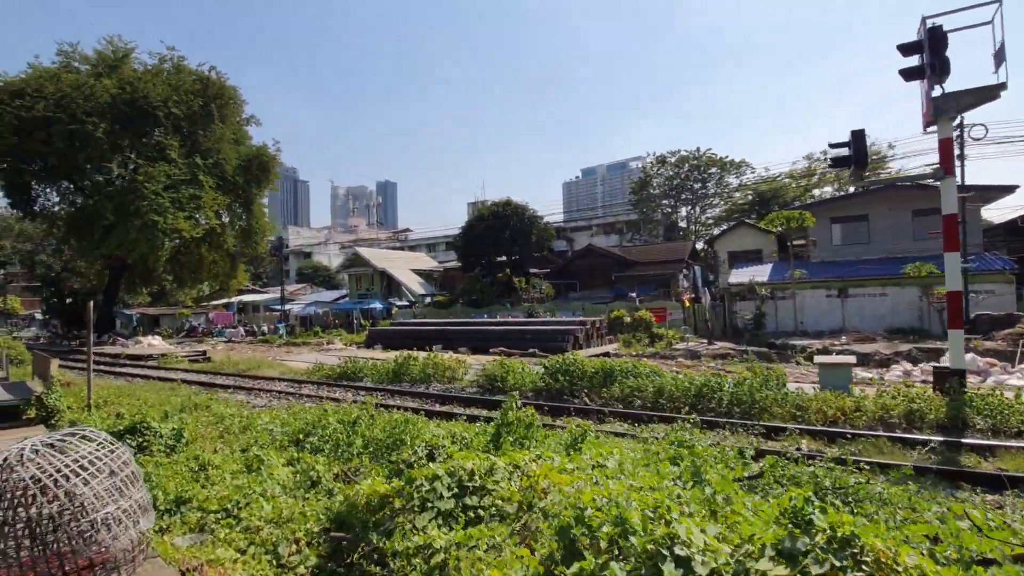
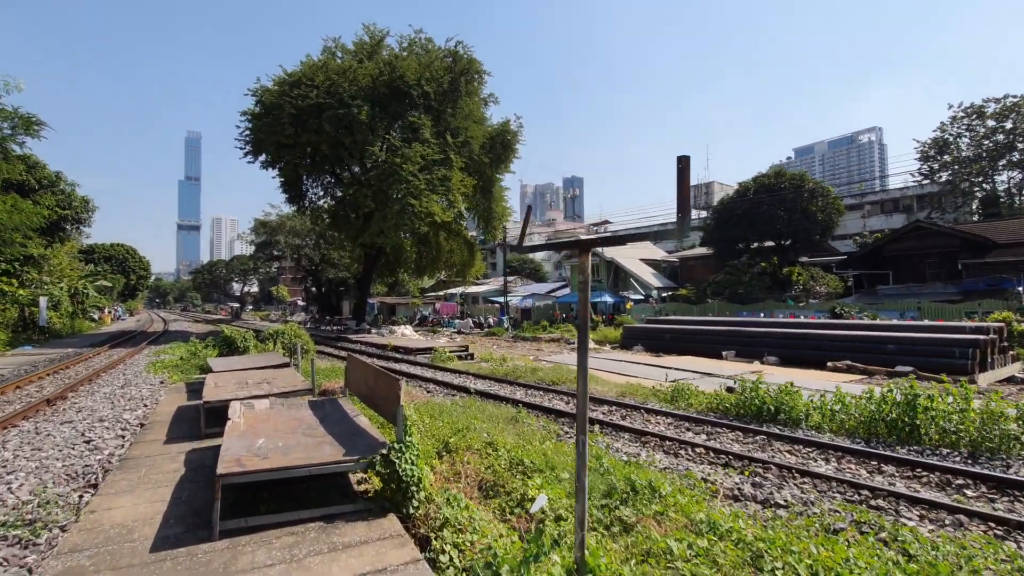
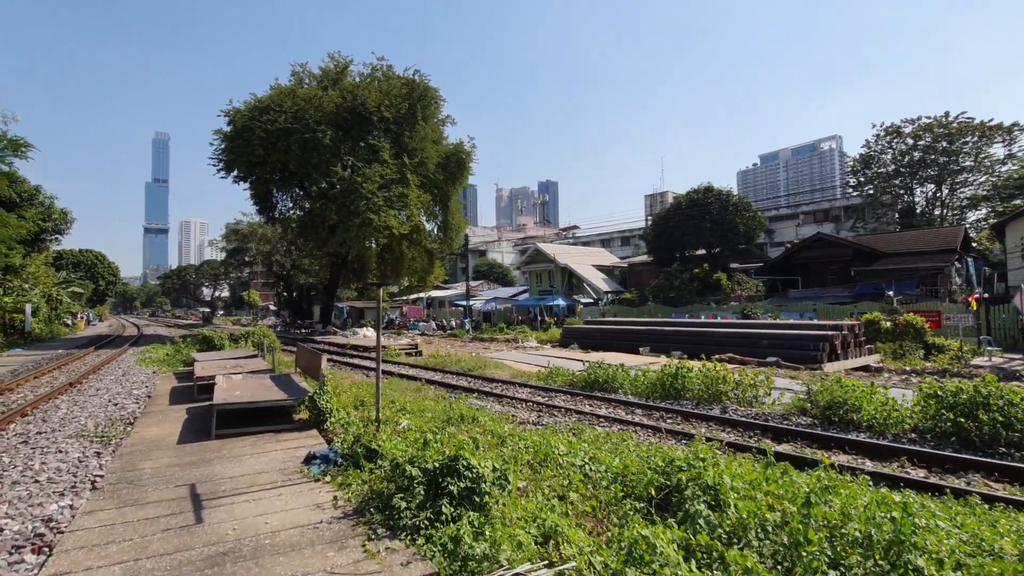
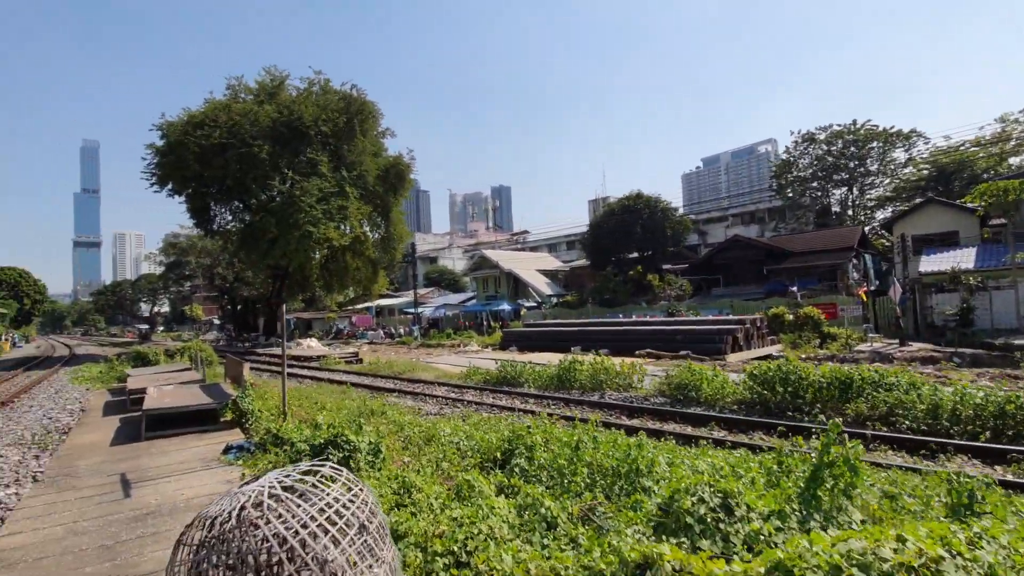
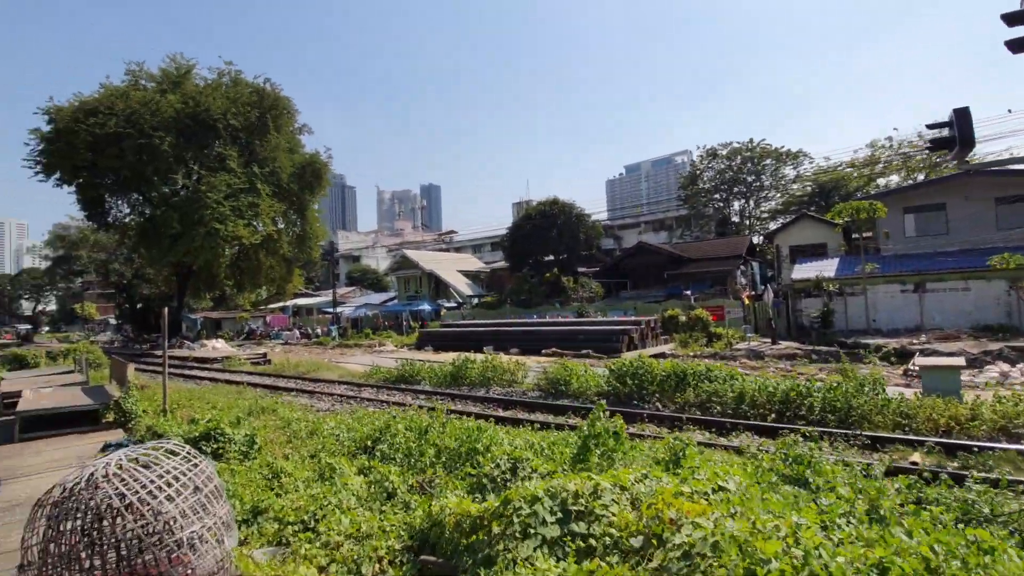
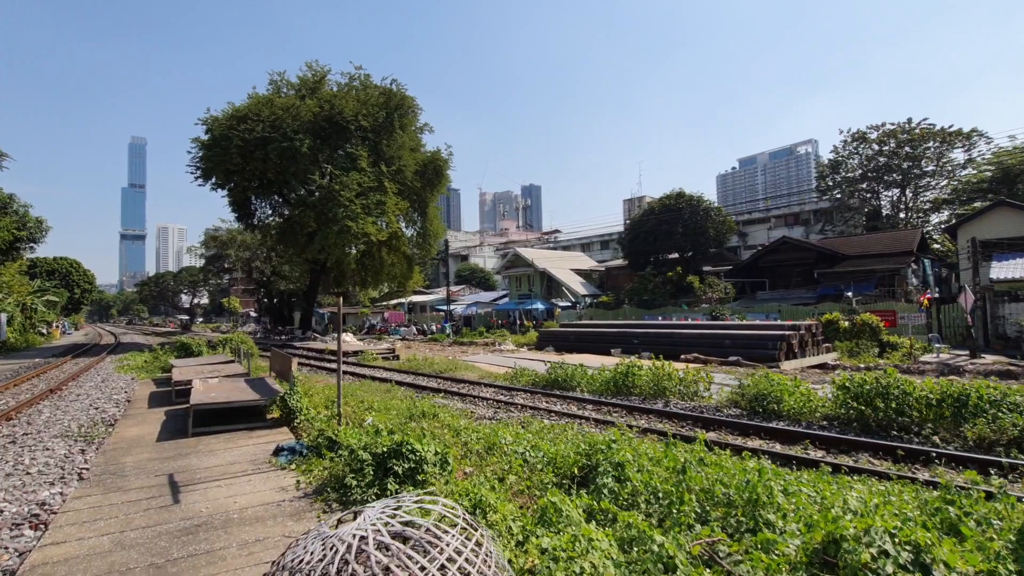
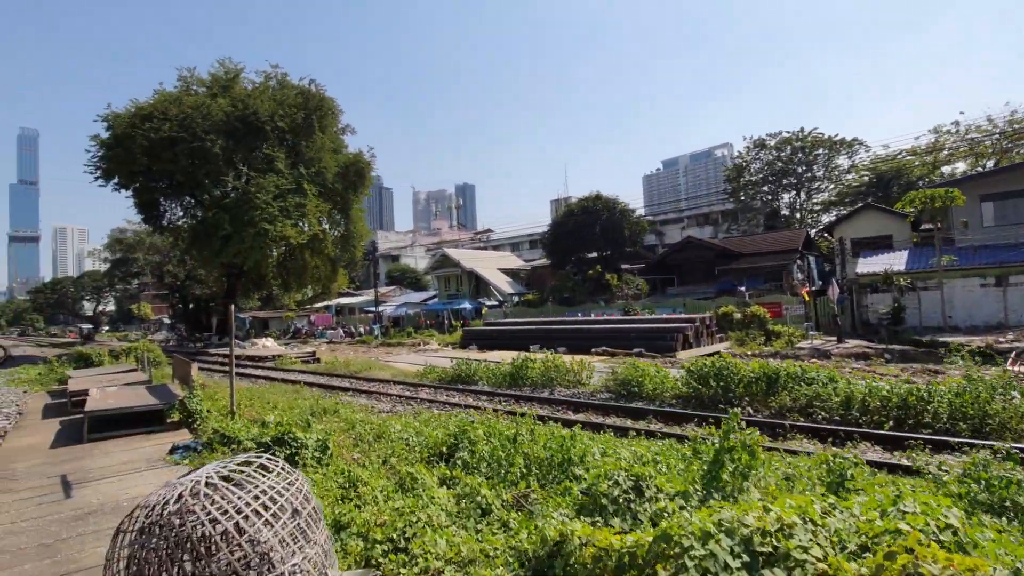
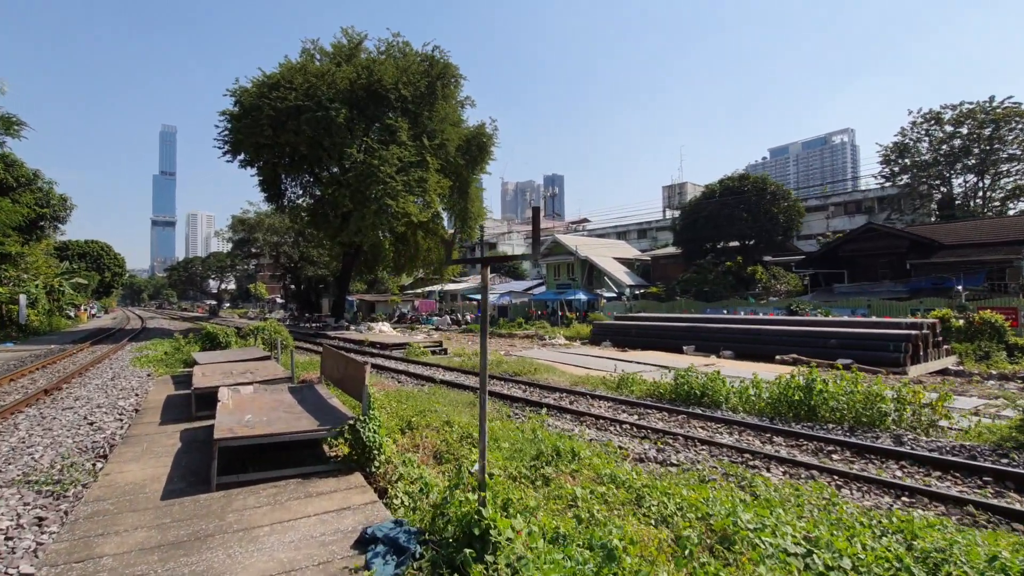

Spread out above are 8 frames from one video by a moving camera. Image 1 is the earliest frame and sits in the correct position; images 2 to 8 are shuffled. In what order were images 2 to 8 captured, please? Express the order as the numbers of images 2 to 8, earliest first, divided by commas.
5, 7, 4, 6, 3, 8, 2
